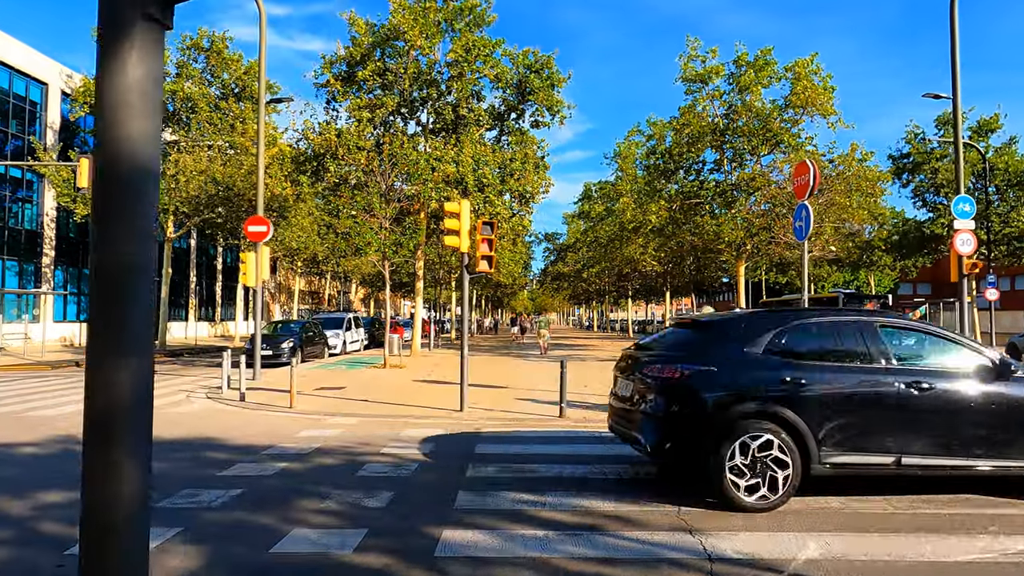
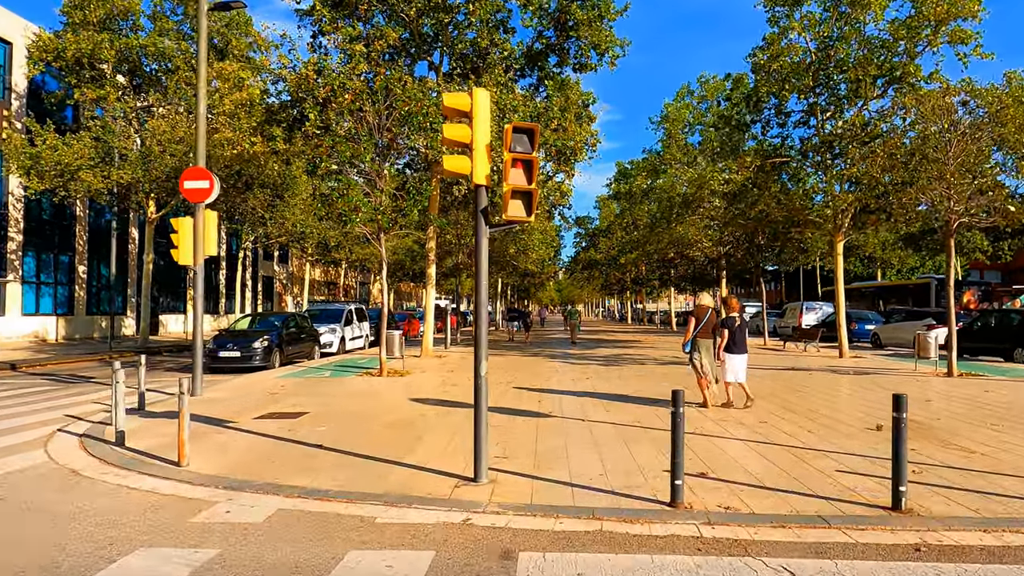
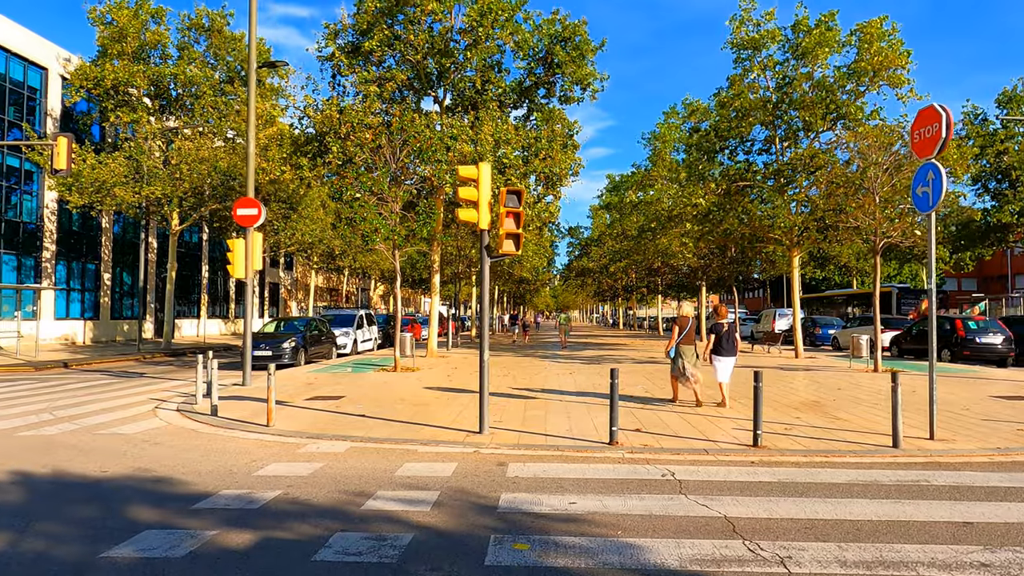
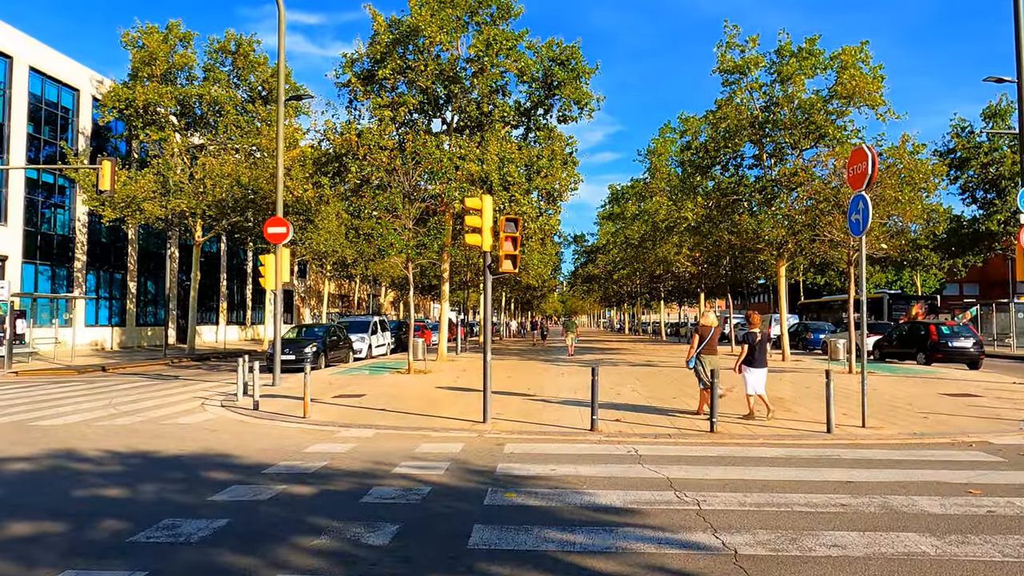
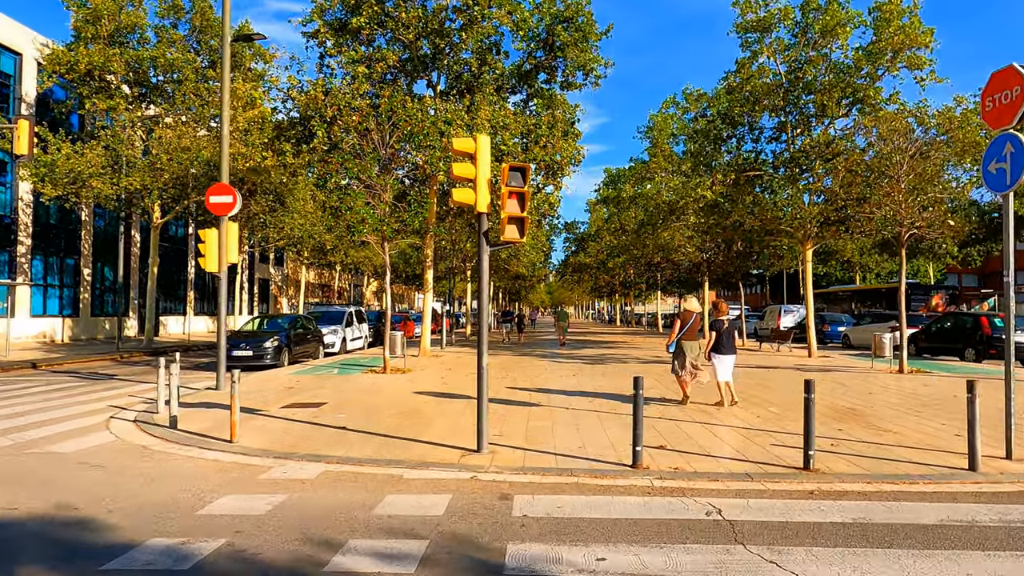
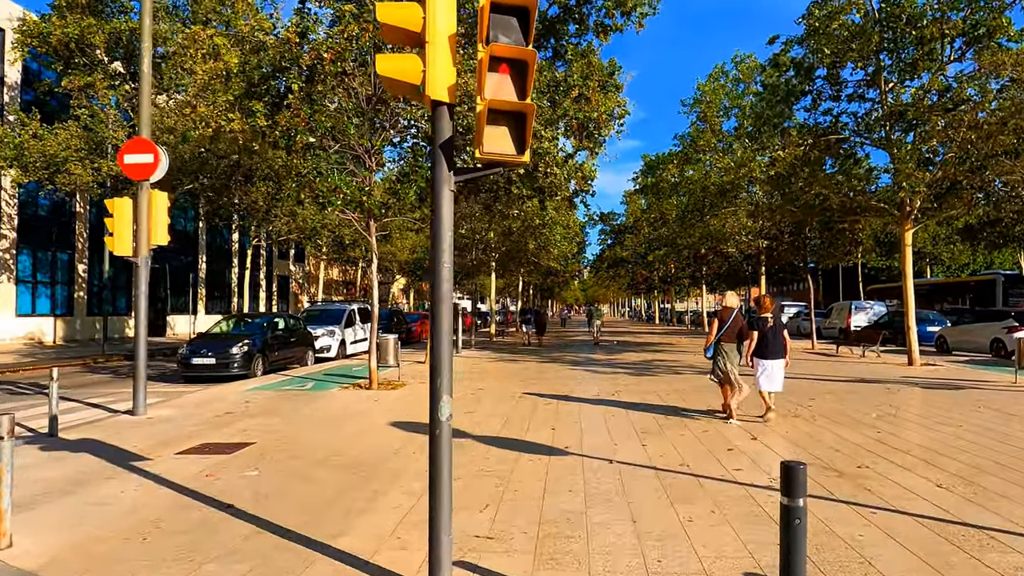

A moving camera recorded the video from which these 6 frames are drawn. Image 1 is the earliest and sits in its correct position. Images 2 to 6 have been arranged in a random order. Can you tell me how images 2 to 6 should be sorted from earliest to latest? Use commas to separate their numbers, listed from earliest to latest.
4, 3, 5, 2, 6
